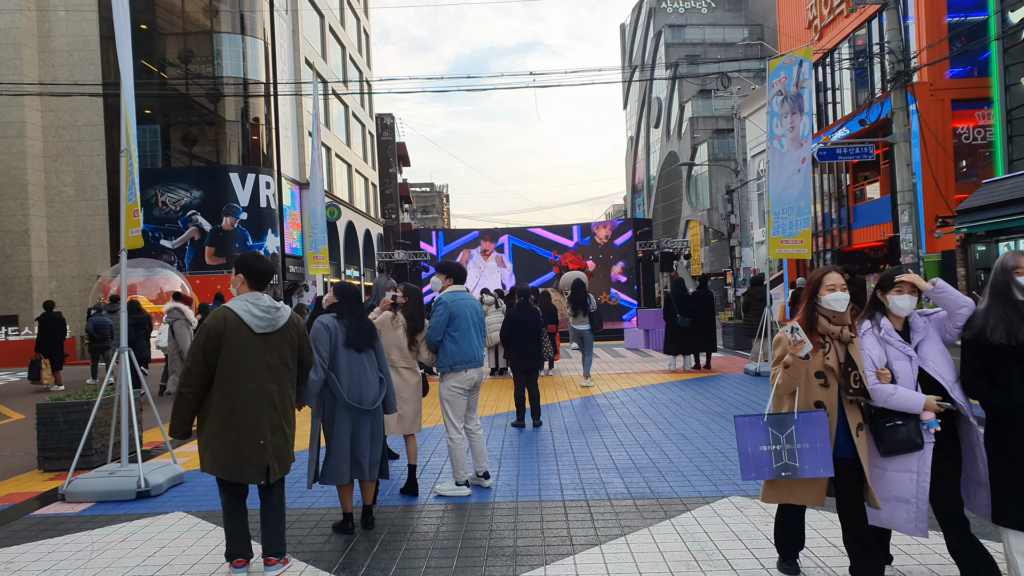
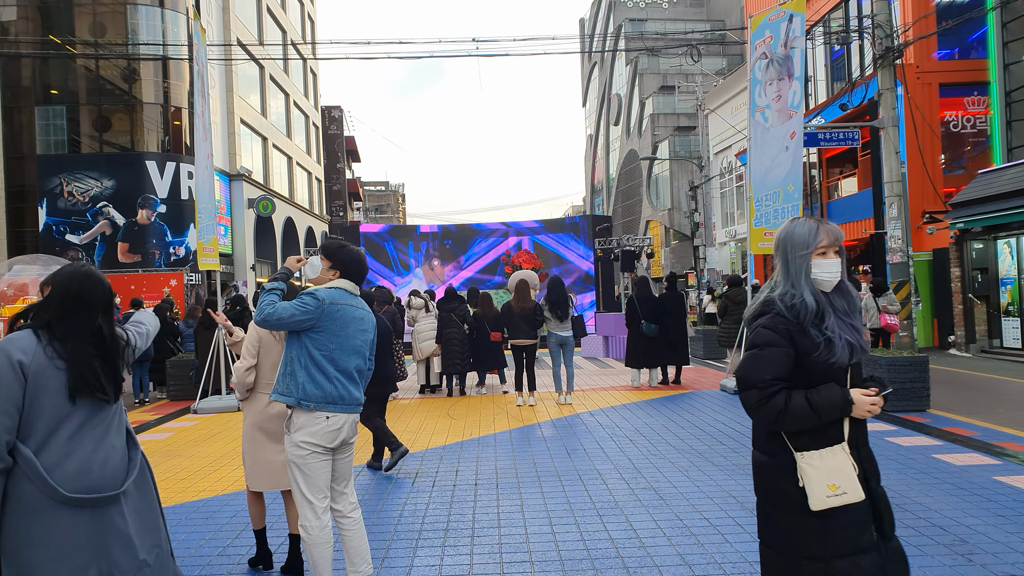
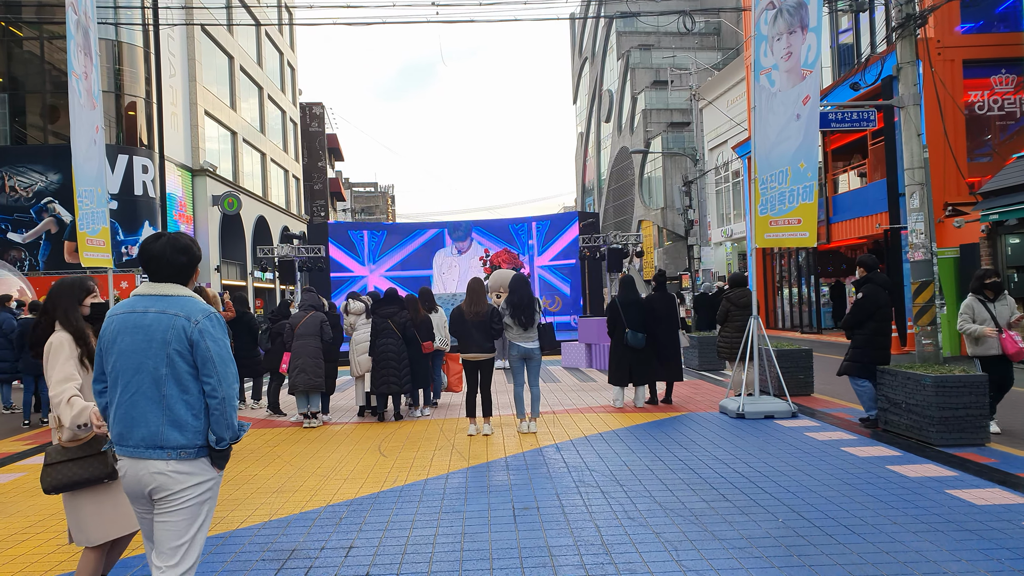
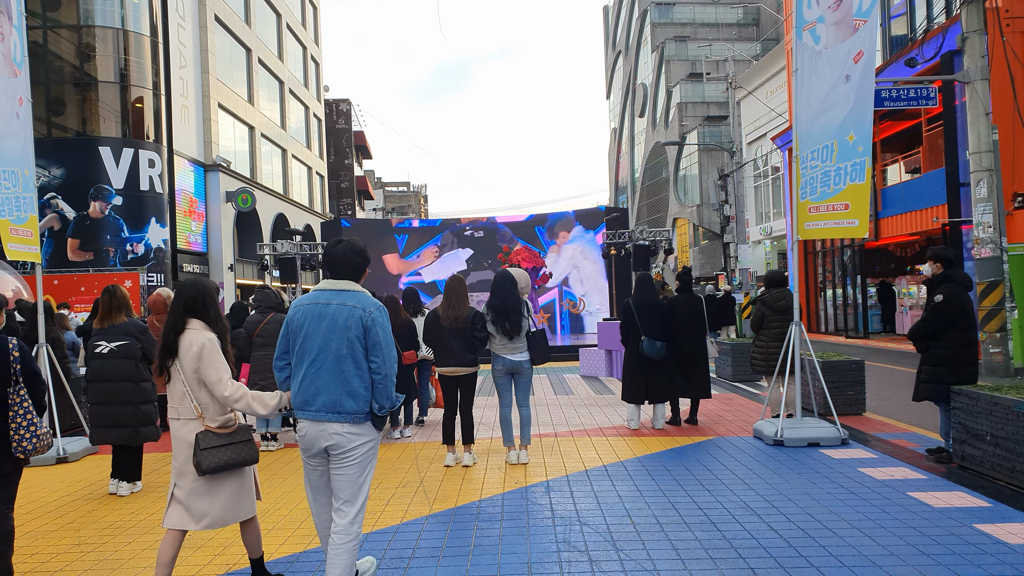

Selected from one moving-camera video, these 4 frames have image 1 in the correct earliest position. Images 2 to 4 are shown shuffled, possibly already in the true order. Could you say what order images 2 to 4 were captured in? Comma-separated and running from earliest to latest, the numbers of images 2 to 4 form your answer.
2, 3, 4
